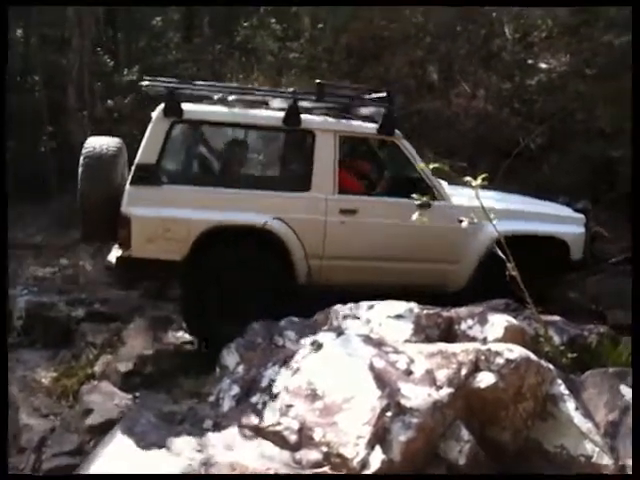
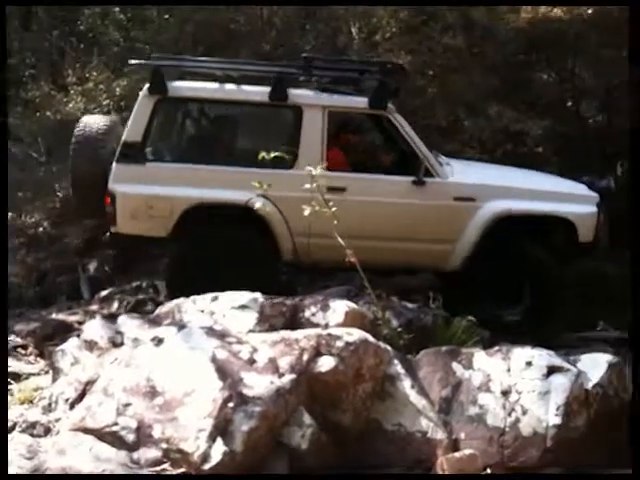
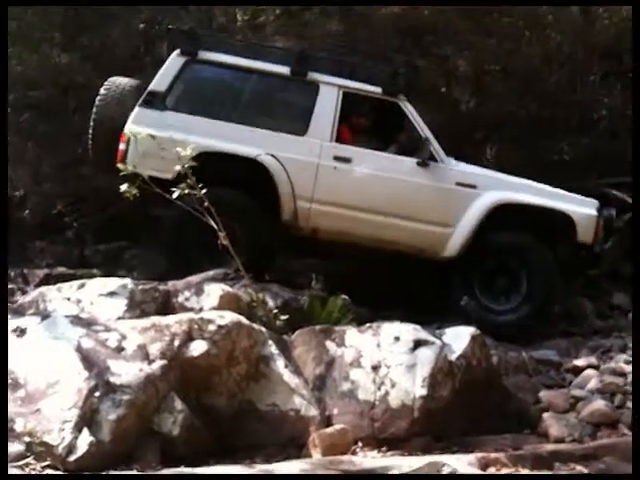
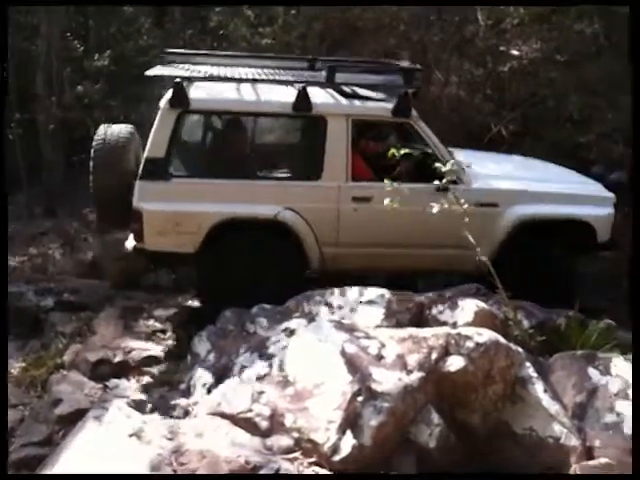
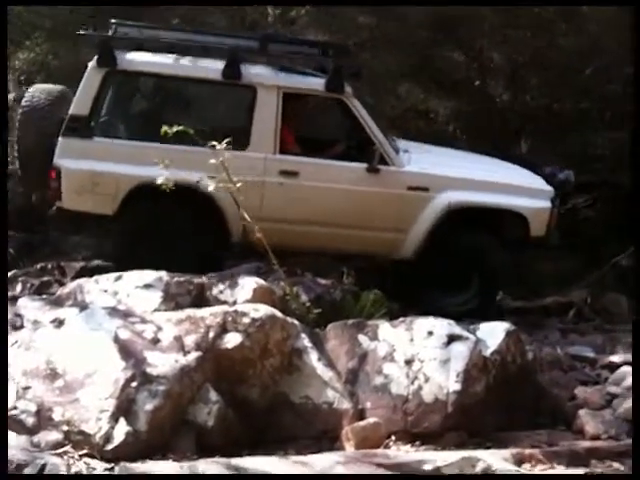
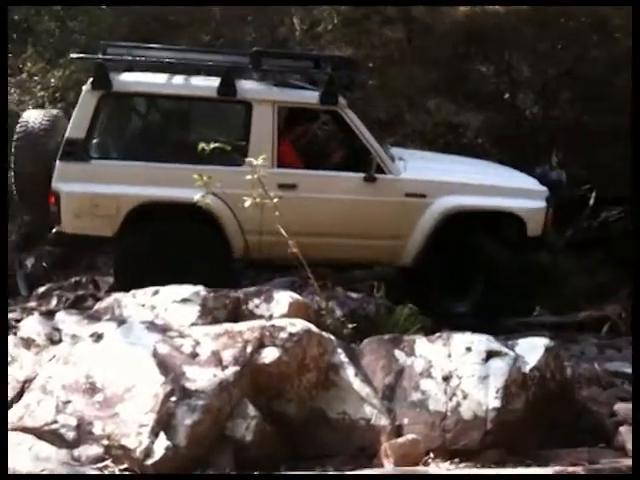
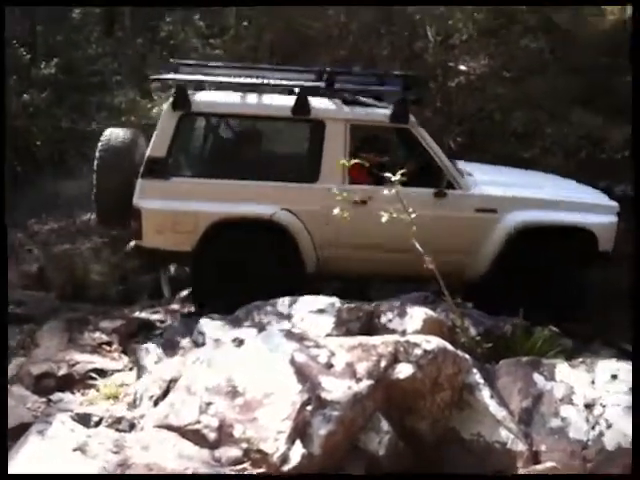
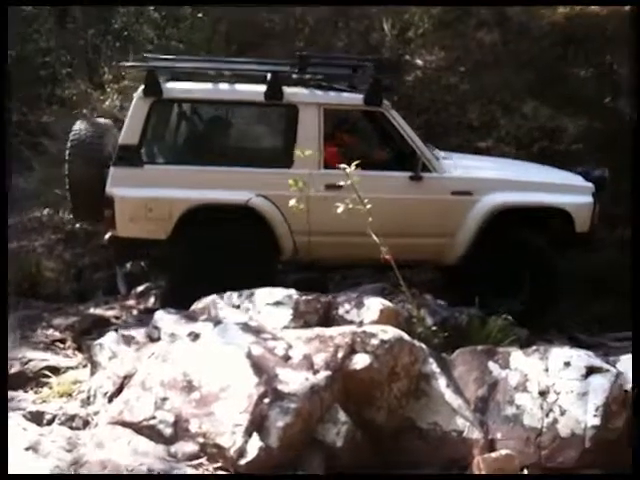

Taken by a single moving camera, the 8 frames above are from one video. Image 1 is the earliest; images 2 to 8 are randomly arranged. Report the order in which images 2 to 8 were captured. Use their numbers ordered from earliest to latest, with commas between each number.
4, 7, 8, 2, 6, 5, 3
